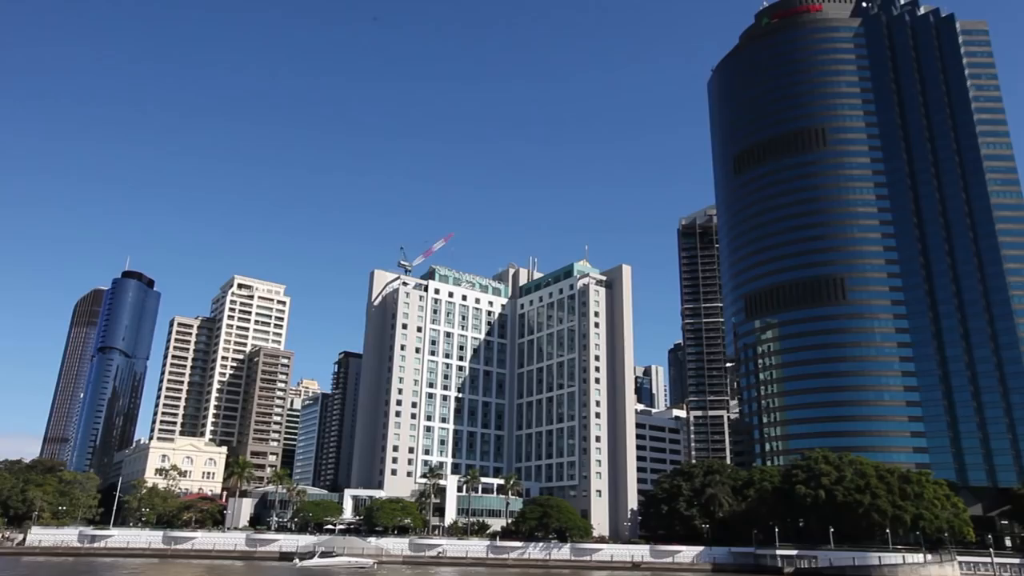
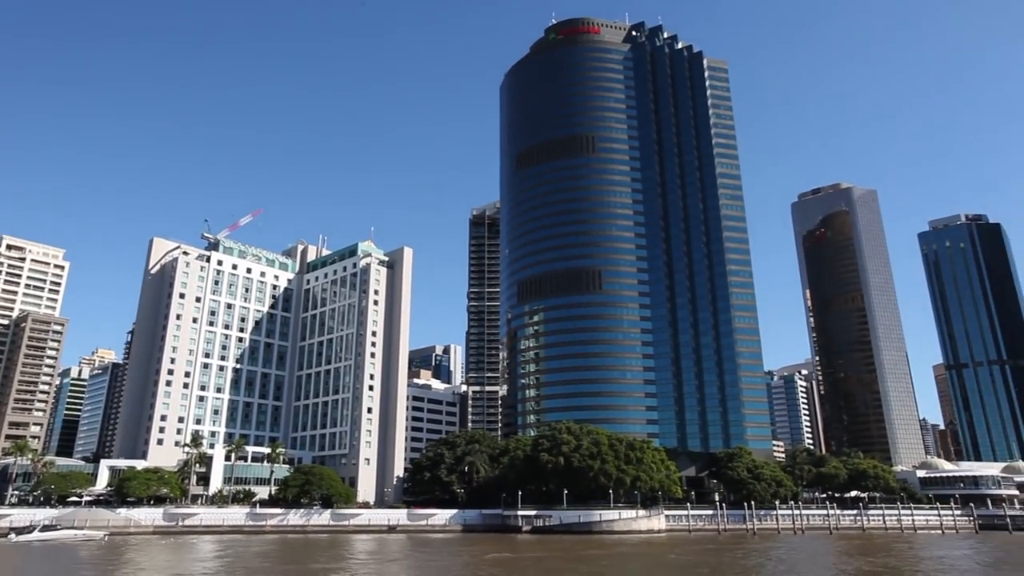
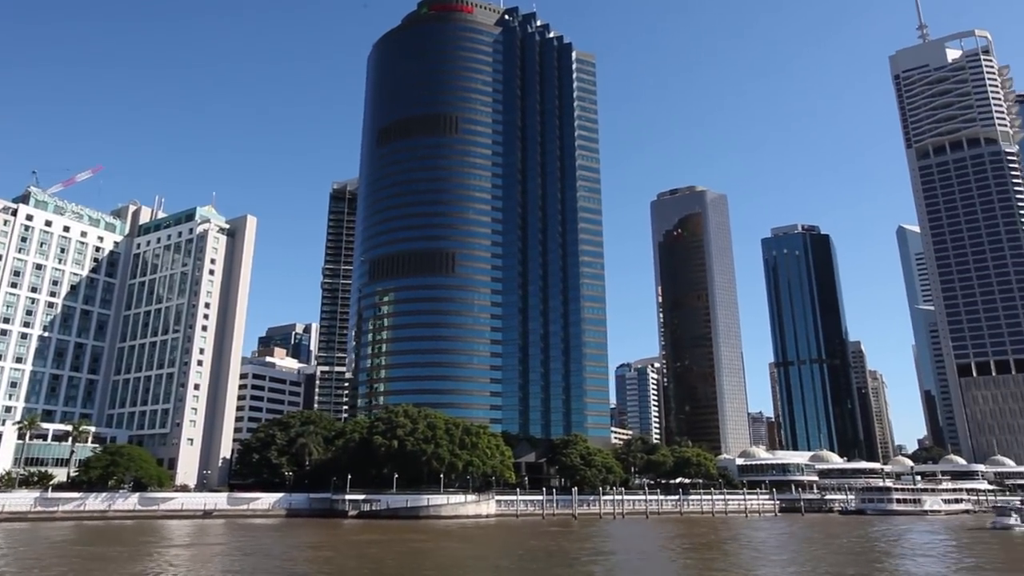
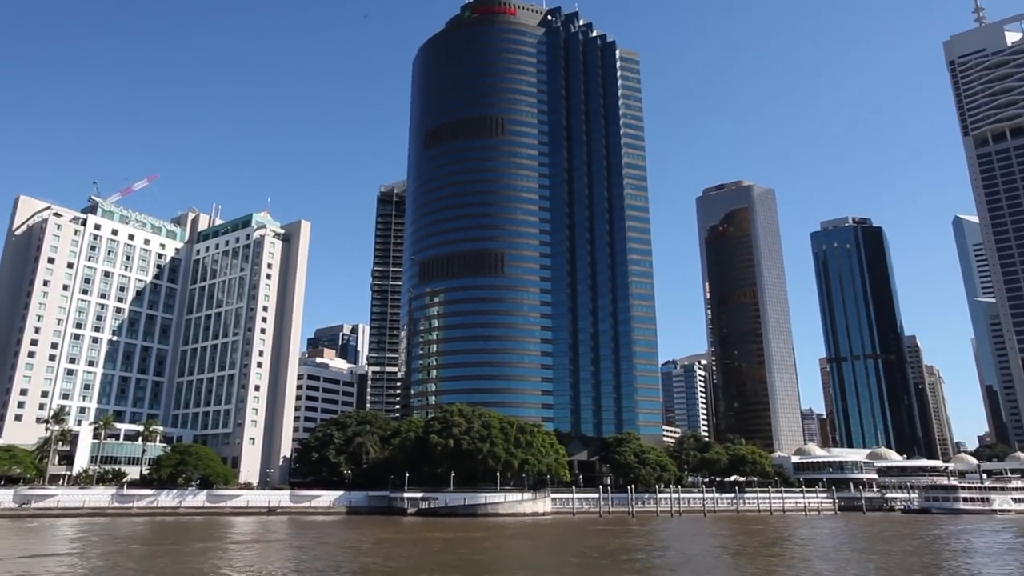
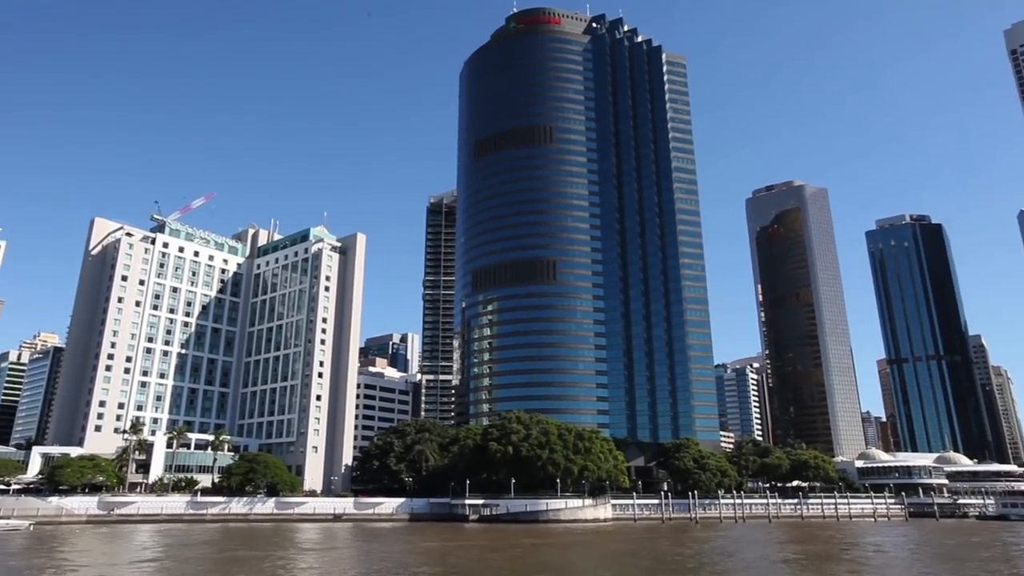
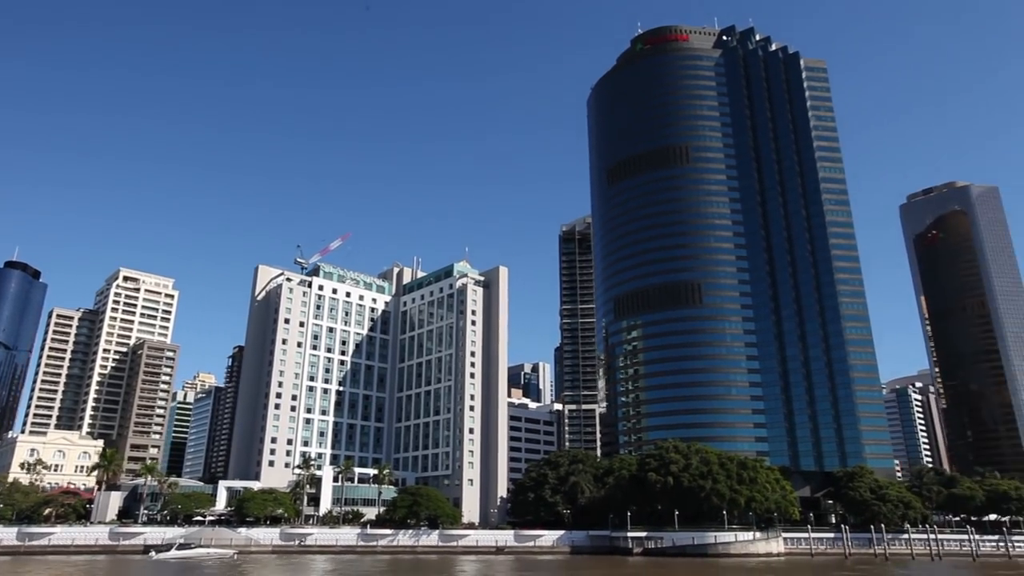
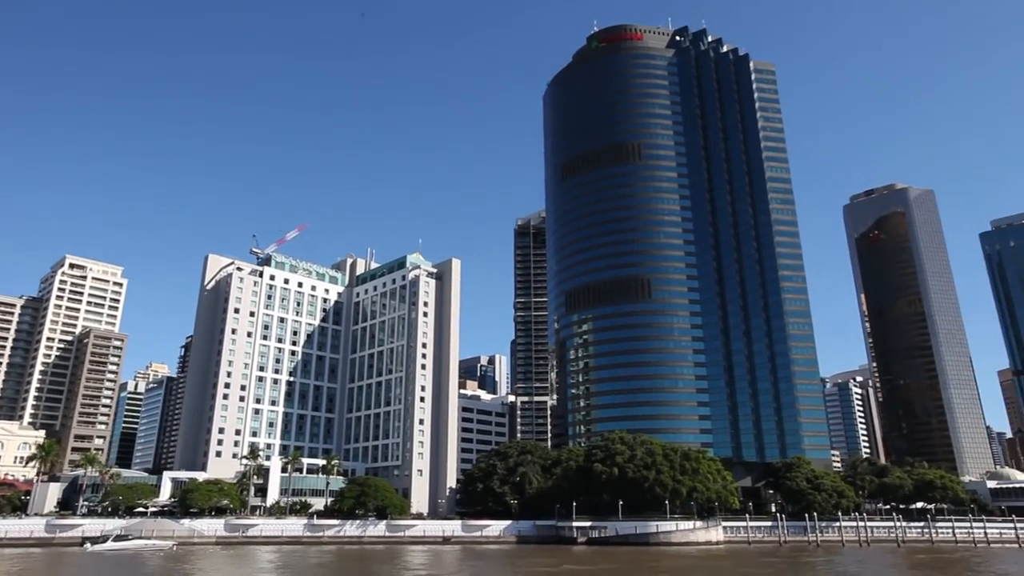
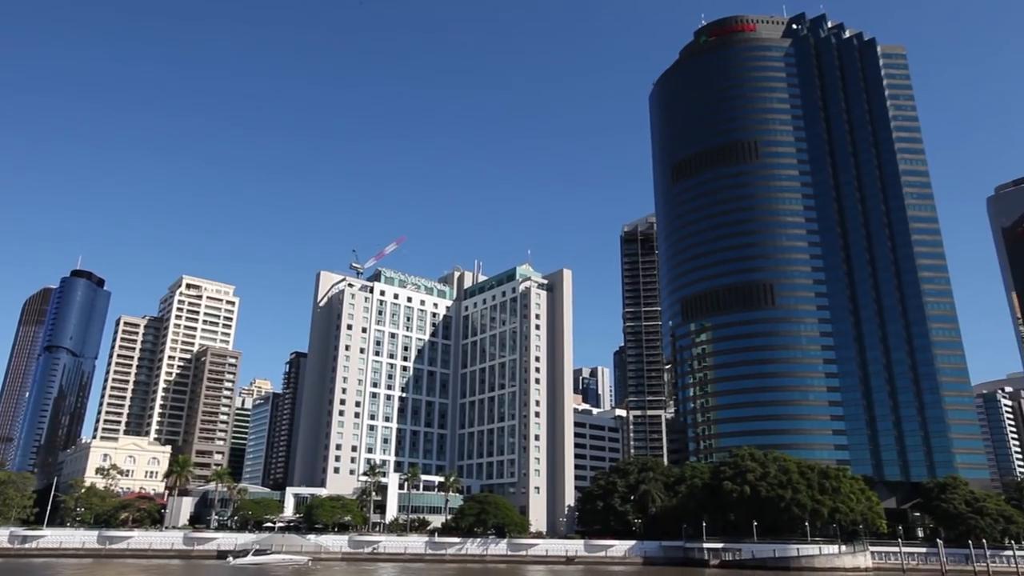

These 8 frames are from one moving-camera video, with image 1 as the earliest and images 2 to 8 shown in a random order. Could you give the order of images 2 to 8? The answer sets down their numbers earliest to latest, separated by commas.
8, 6, 7, 2, 5, 4, 3
